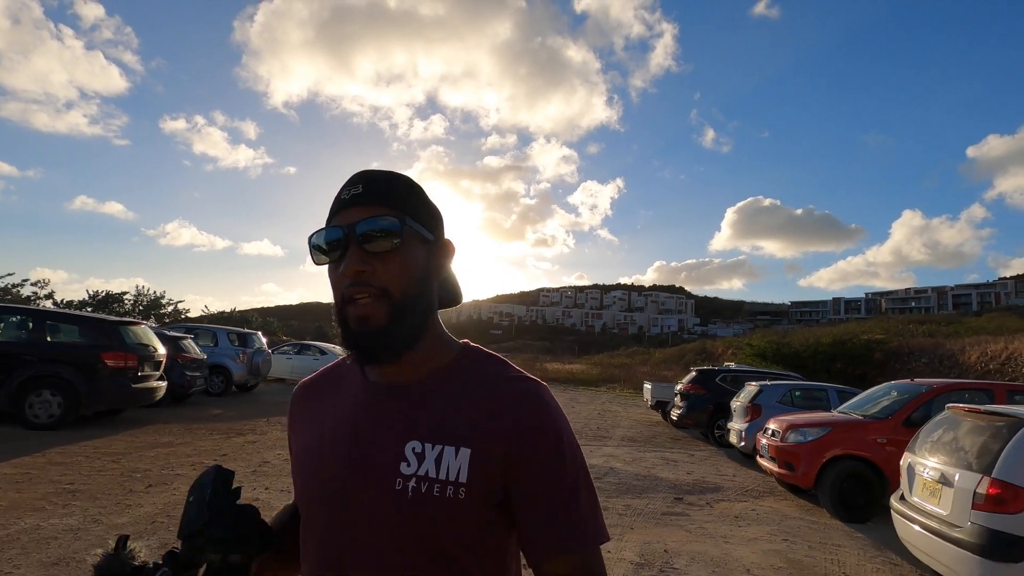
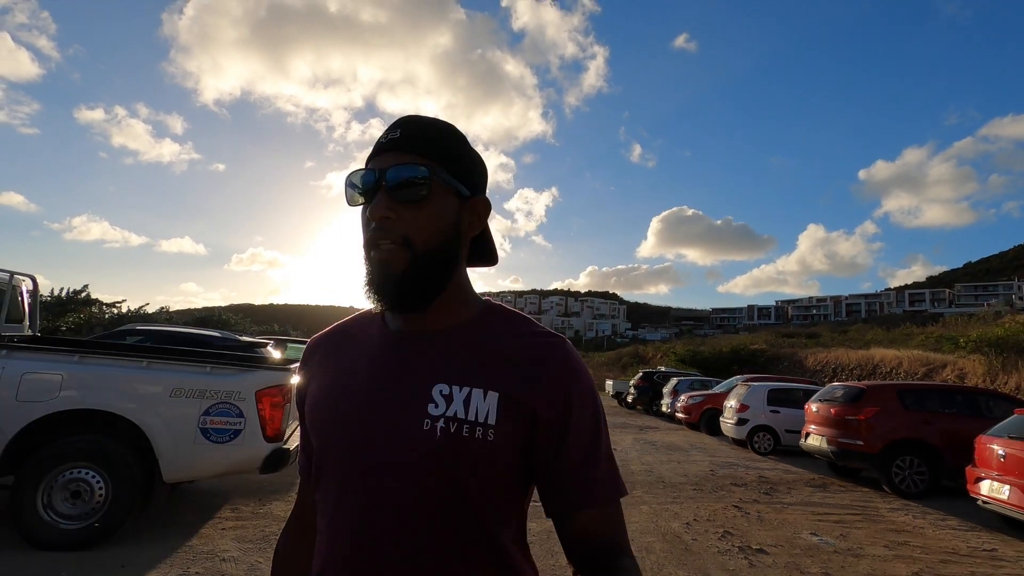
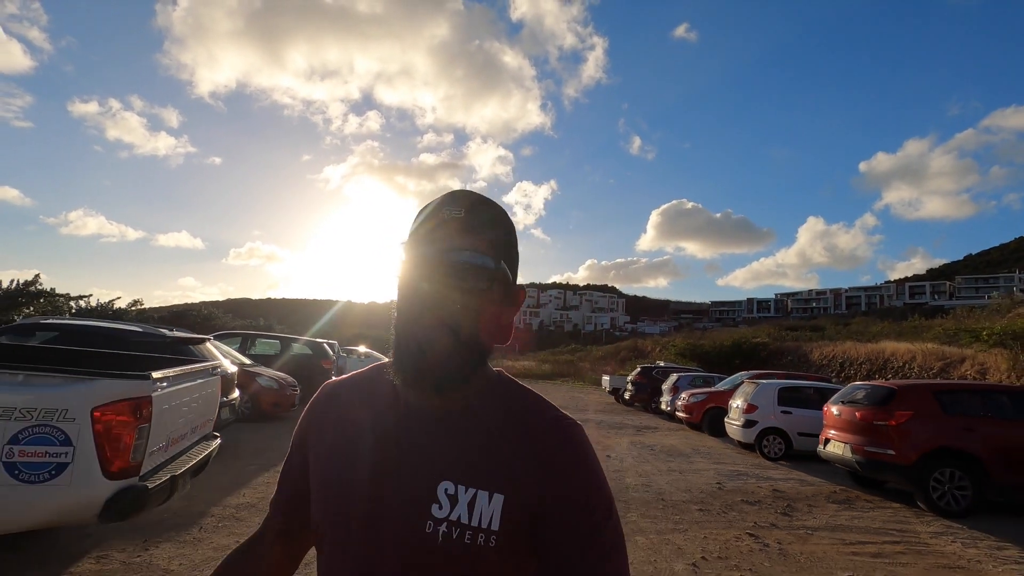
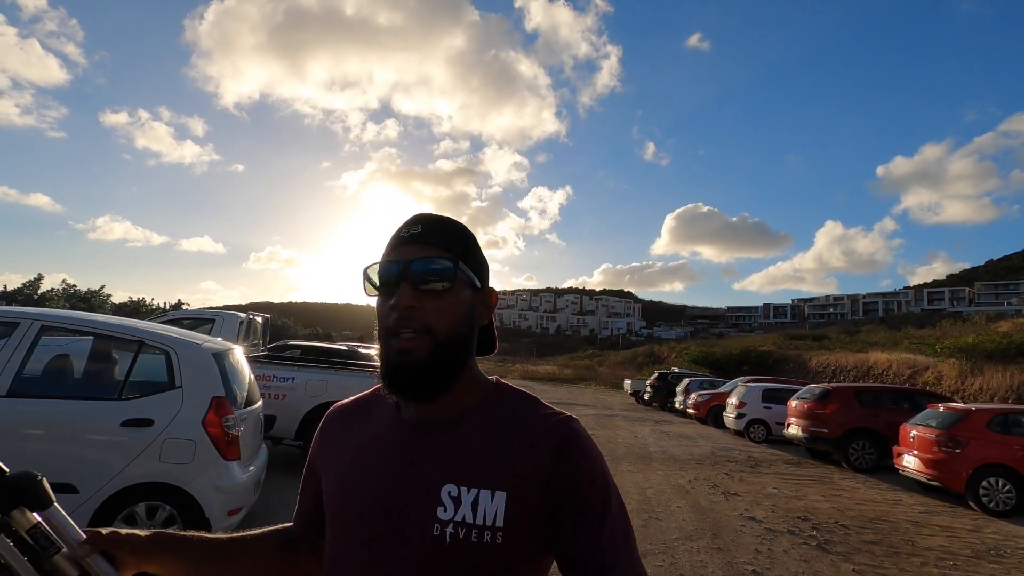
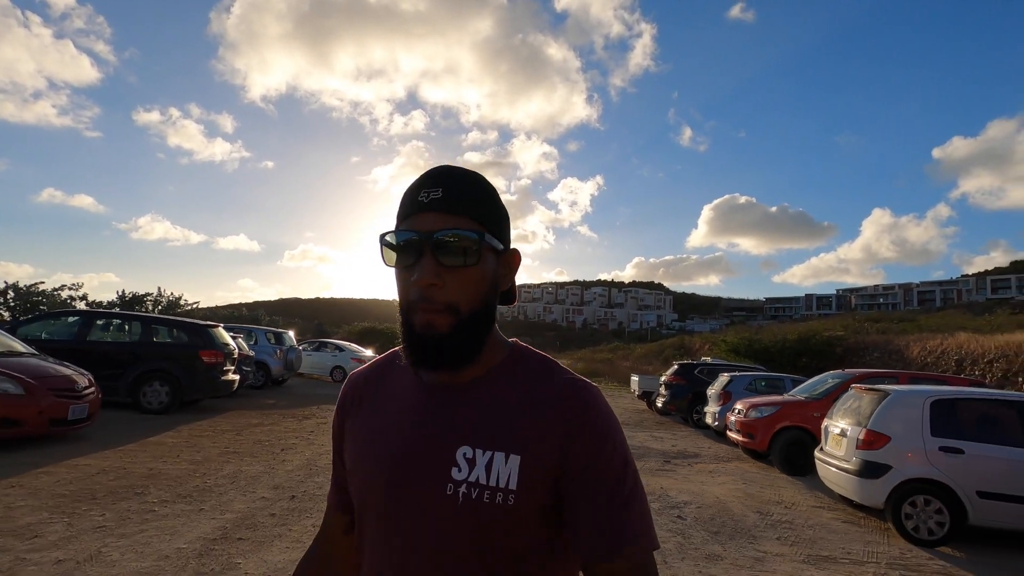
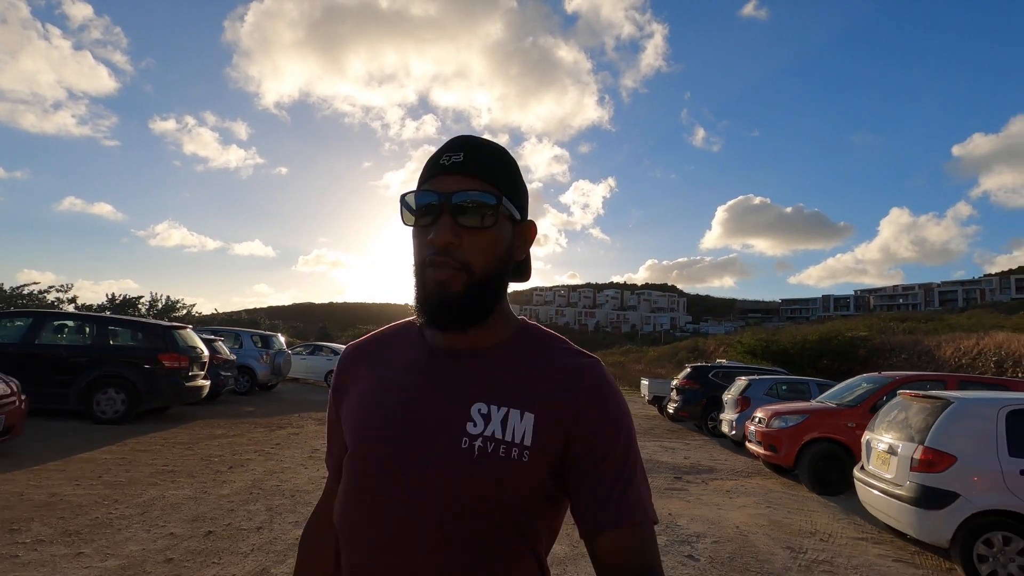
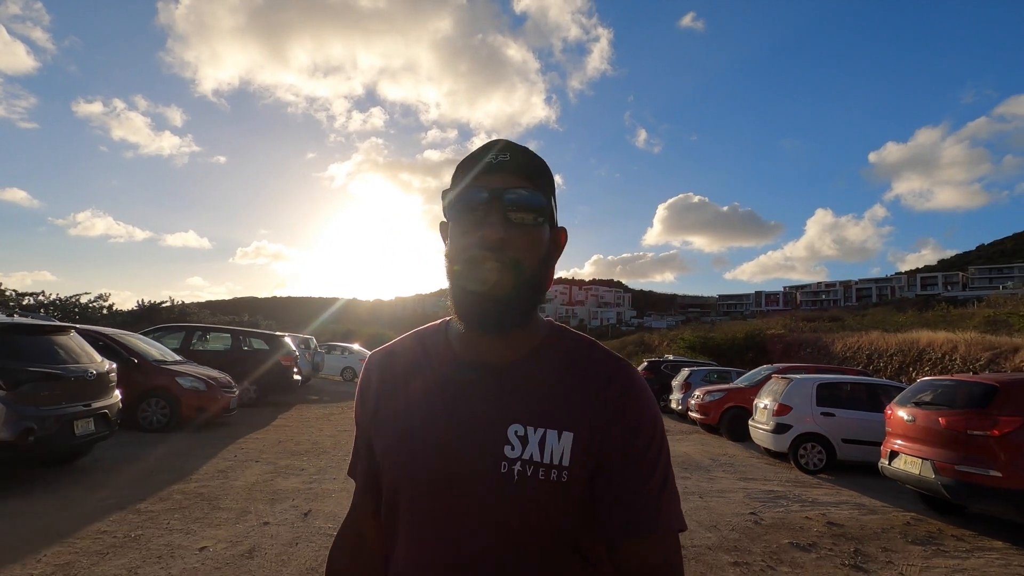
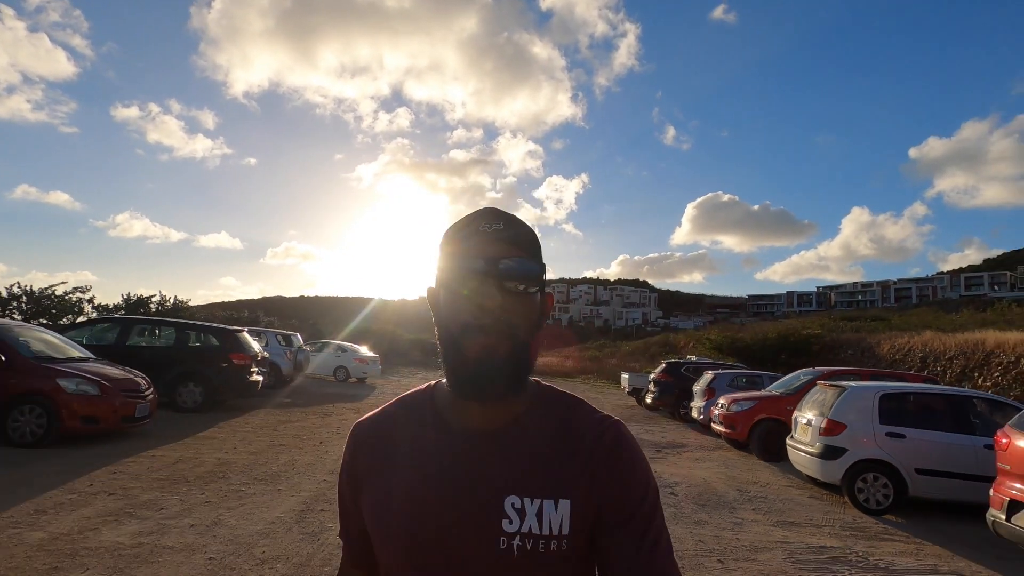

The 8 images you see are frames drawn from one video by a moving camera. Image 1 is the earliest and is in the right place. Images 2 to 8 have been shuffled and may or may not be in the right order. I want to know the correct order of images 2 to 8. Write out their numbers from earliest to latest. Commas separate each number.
6, 5, 8, 7, 3, 2, 4
